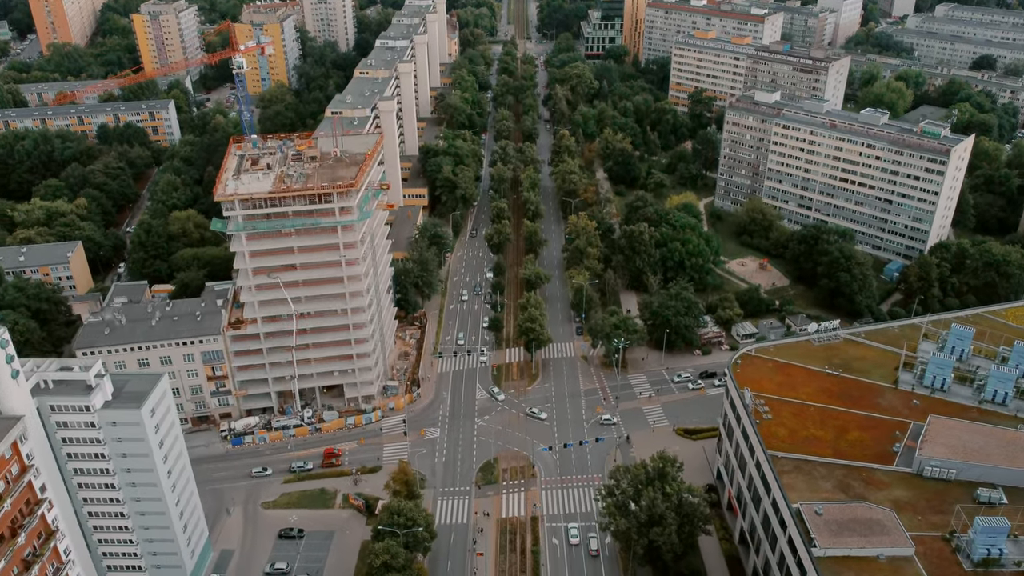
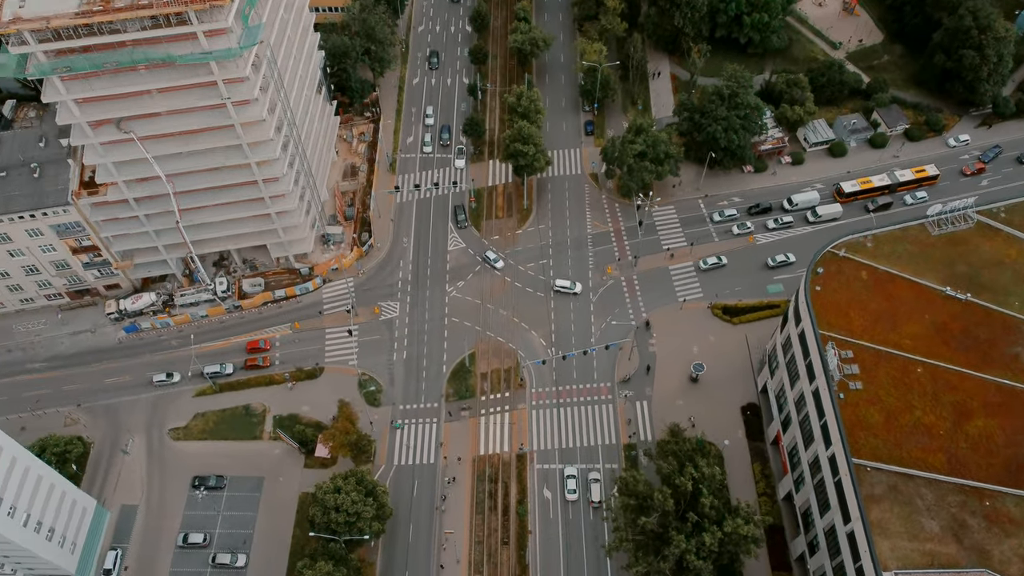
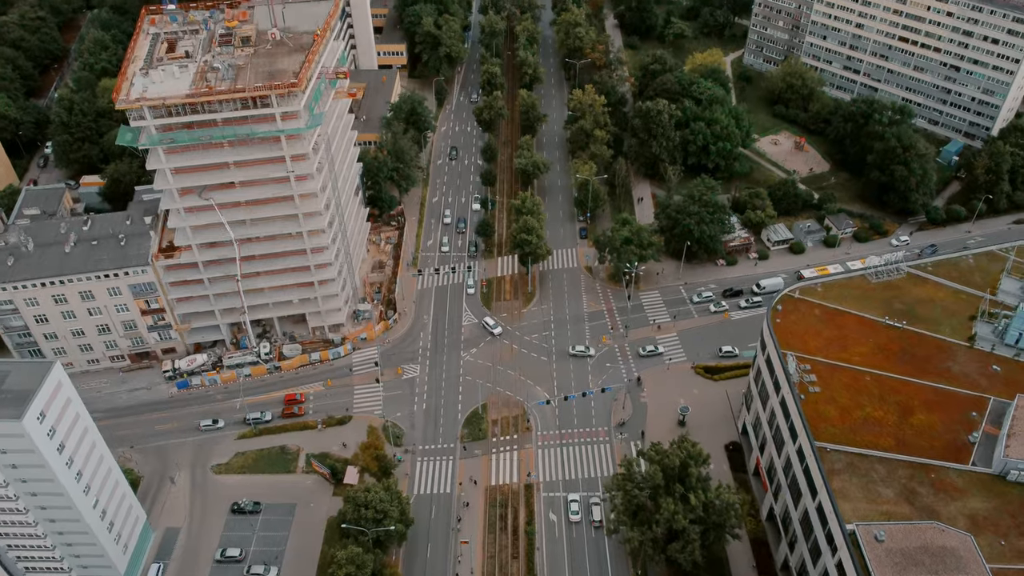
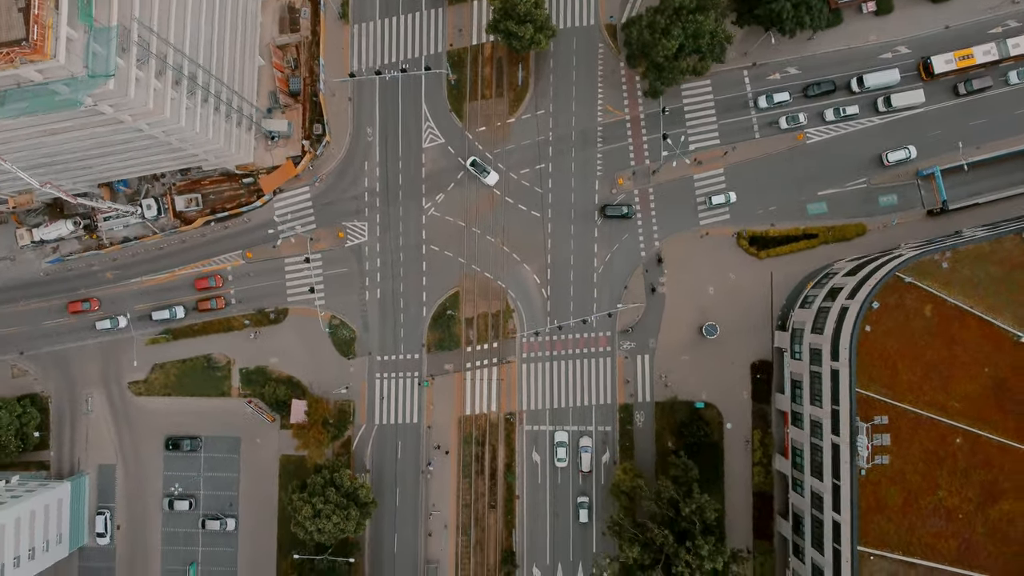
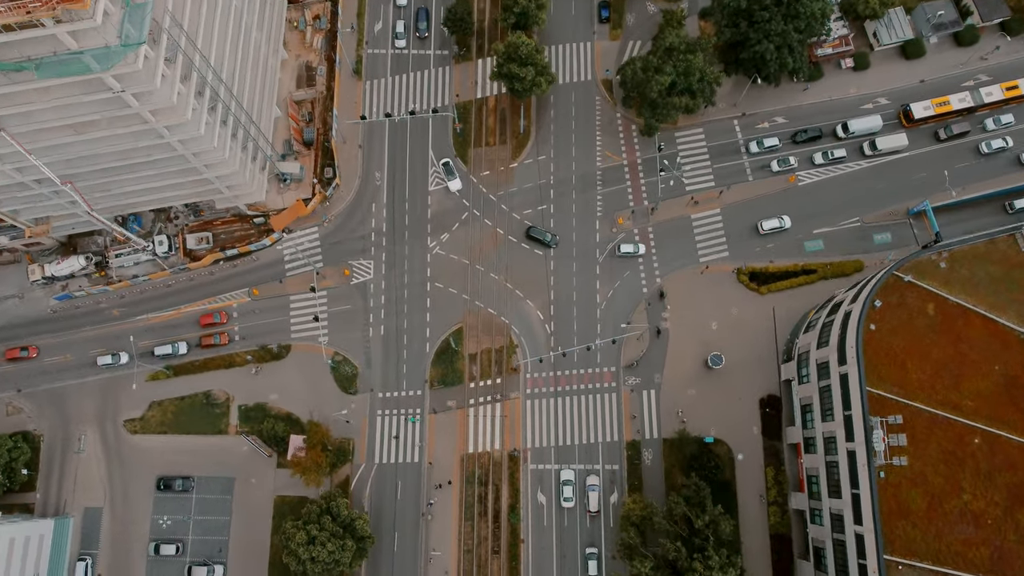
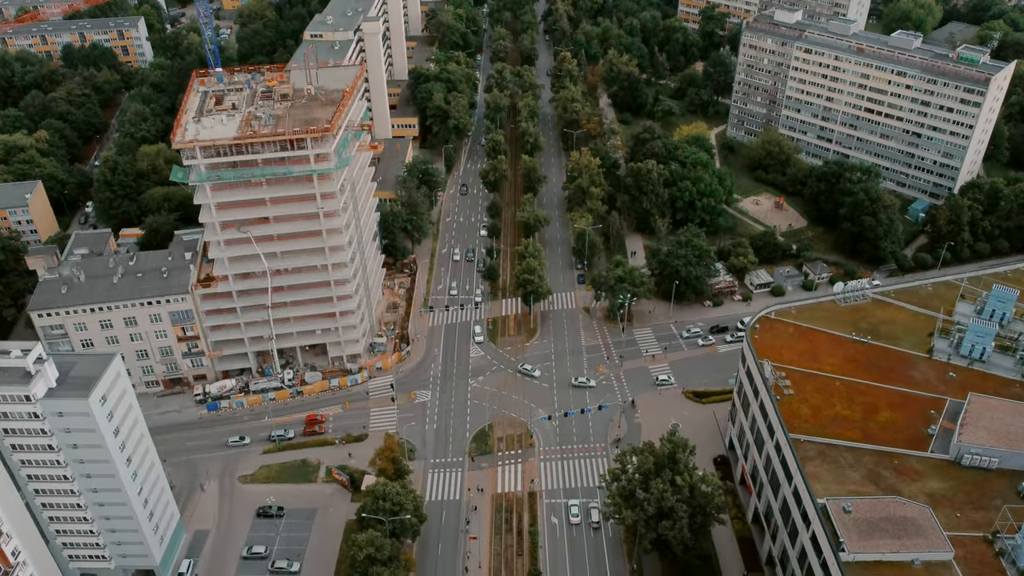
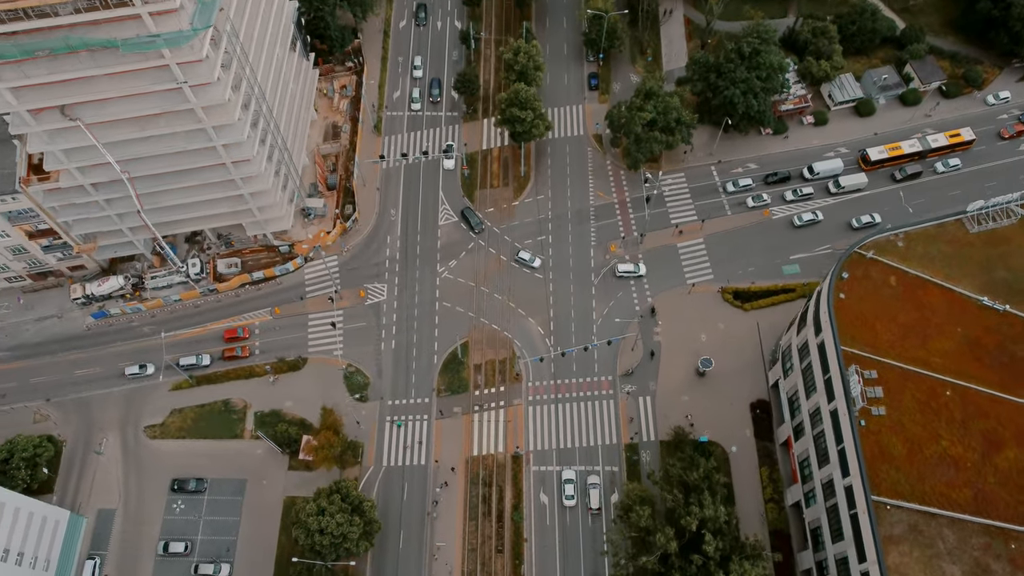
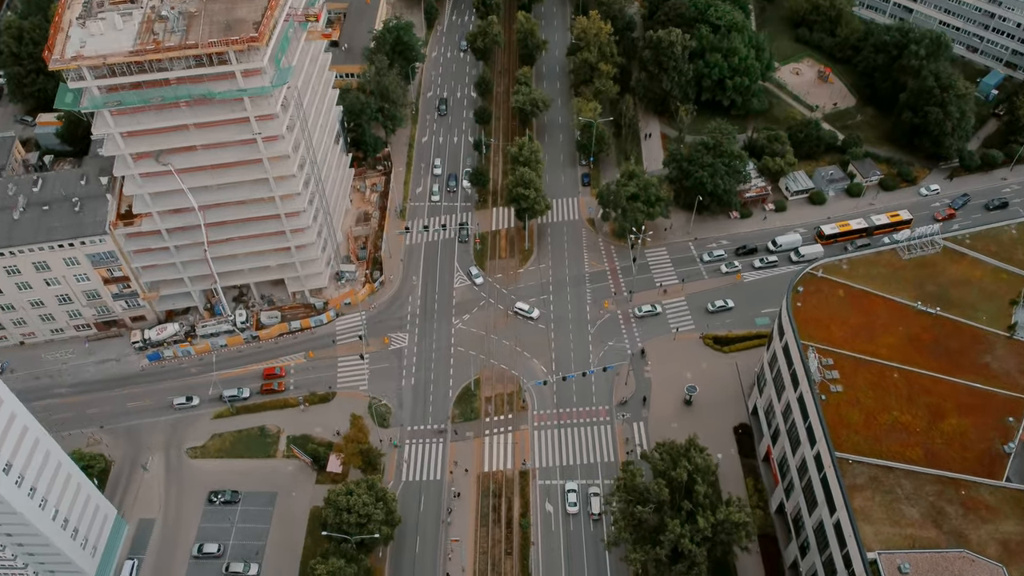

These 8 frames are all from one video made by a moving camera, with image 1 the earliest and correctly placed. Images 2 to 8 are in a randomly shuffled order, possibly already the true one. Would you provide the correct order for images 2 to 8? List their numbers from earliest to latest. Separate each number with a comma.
6, 3, 8, 2, 7, 5, 4
